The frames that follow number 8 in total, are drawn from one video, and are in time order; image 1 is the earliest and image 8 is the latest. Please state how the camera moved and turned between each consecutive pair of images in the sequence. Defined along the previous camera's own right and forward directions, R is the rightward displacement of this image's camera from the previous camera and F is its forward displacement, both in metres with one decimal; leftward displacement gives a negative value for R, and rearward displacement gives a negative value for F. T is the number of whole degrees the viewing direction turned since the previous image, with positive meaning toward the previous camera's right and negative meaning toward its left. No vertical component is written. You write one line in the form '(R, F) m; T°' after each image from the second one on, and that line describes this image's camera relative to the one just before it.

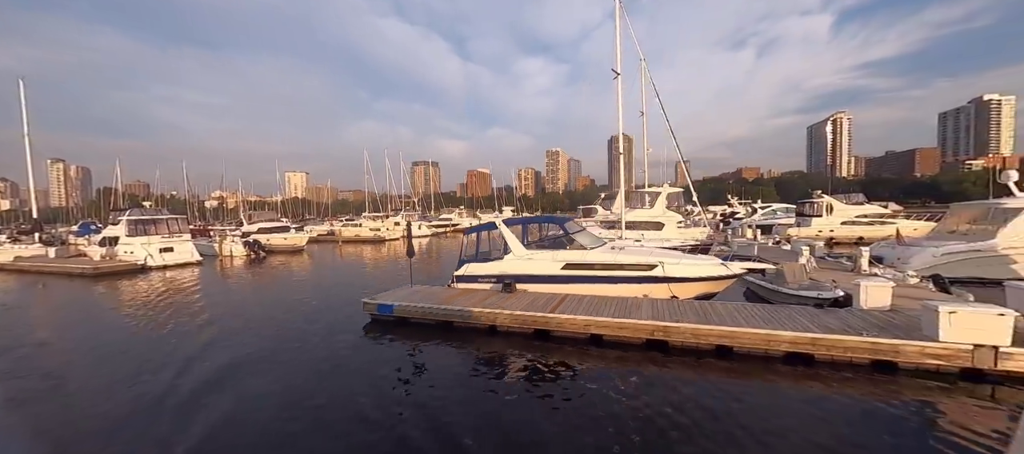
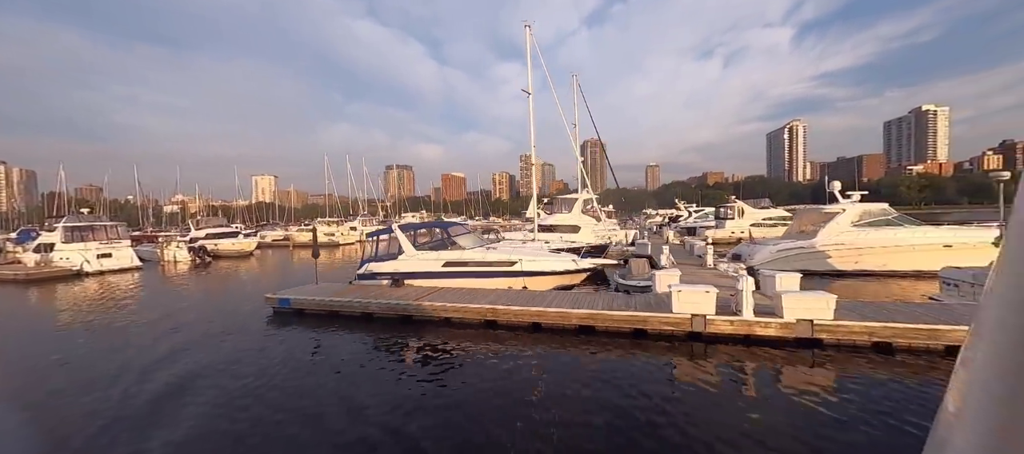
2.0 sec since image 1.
(+2.9, -2.0) m; +3°
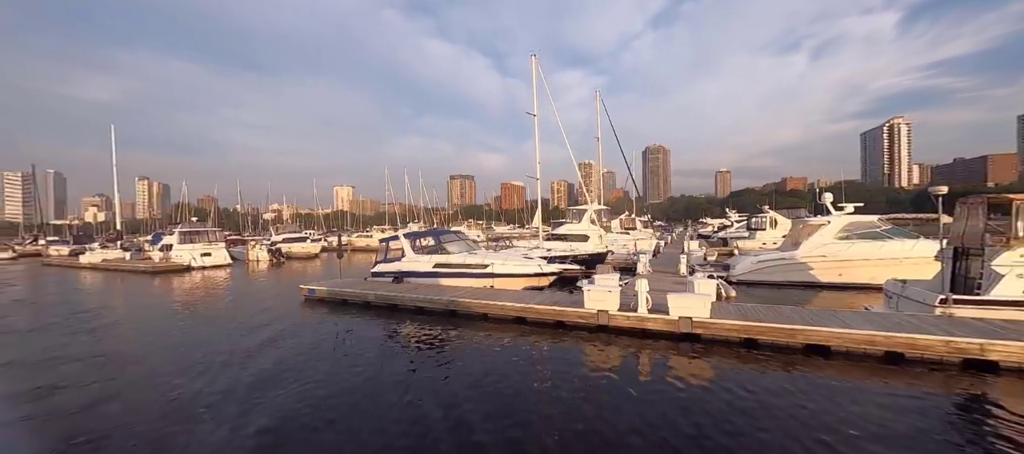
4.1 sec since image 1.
(+3.3, -2.0) m; -9°
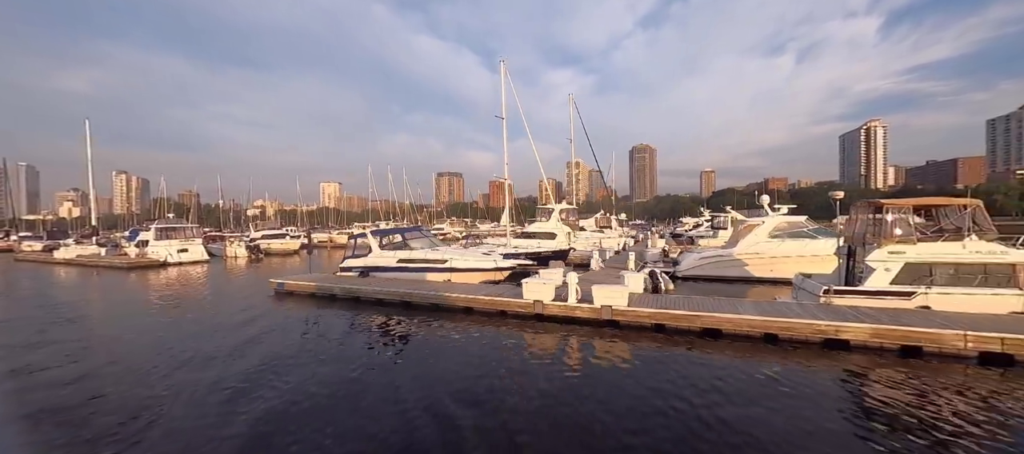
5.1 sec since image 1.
(+1.3, -1.1) m; +2°
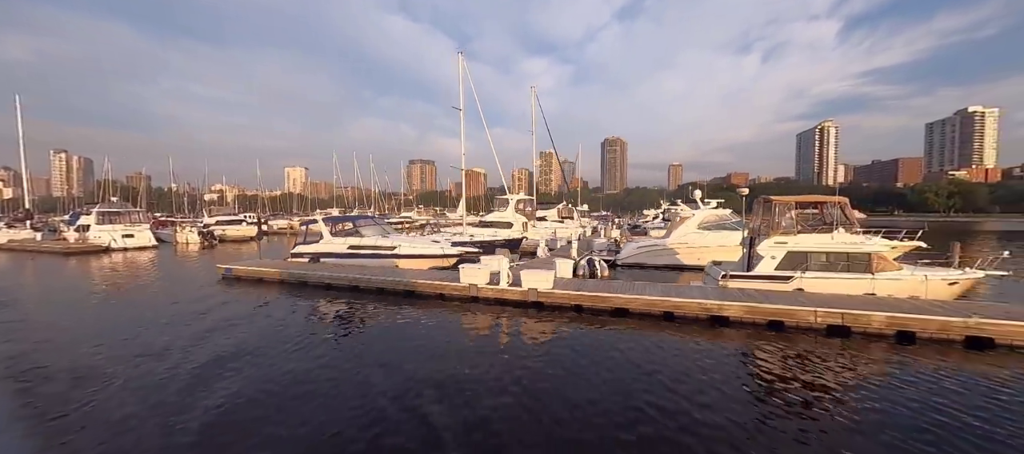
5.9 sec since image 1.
(+1.1, -0.9) m; +4°
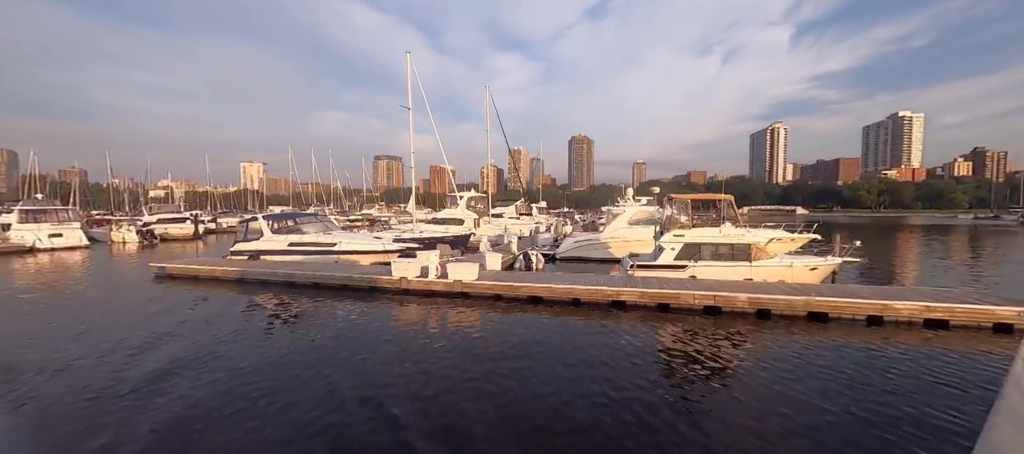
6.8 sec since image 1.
(+1.4, -1.0) m; +5°
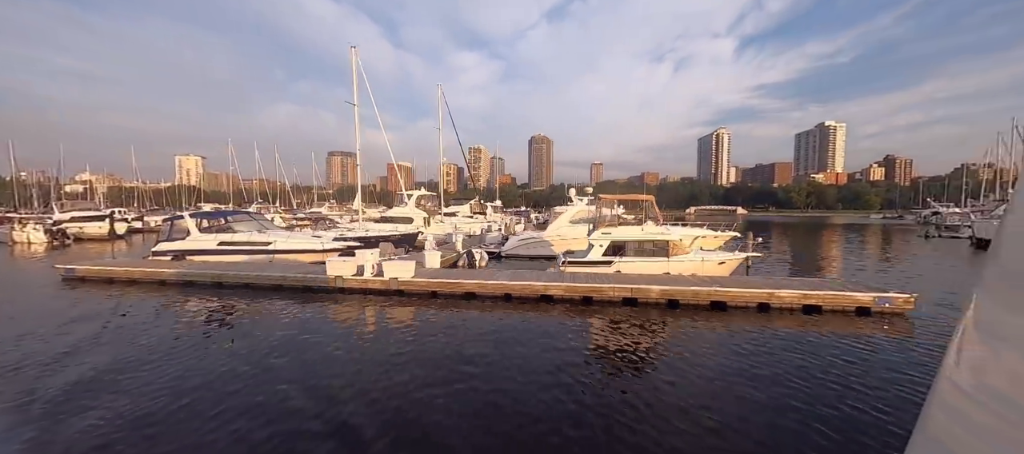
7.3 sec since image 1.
(+0.8, -0.5) m; +6°
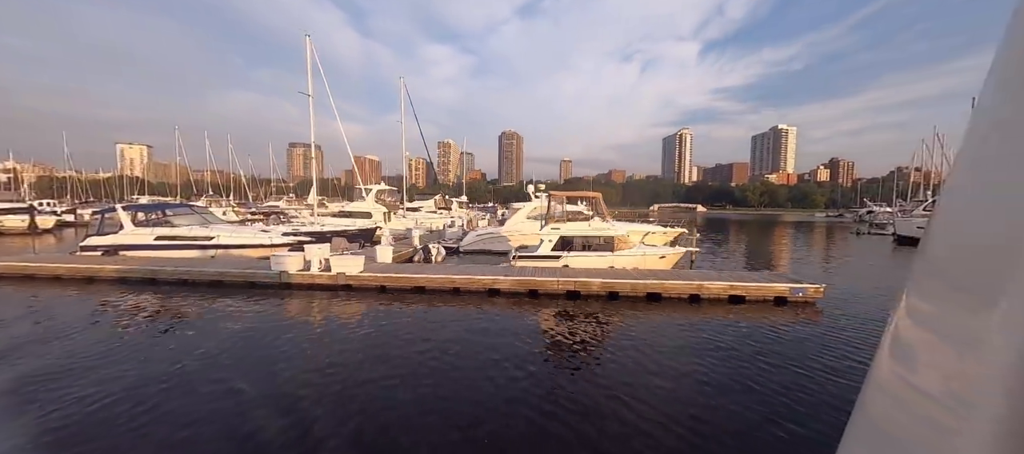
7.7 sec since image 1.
(+0.7, -0.3) m; +5°
